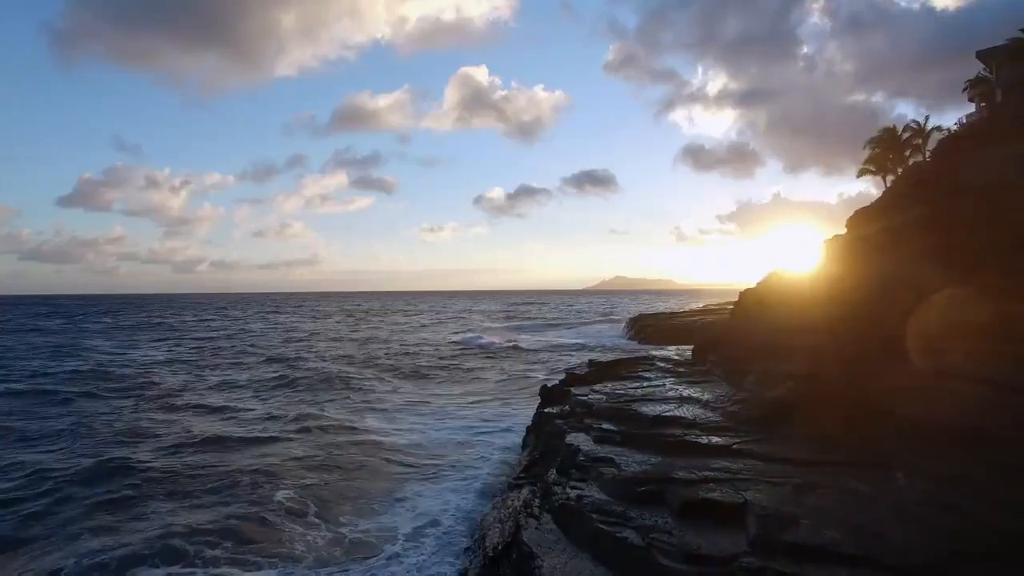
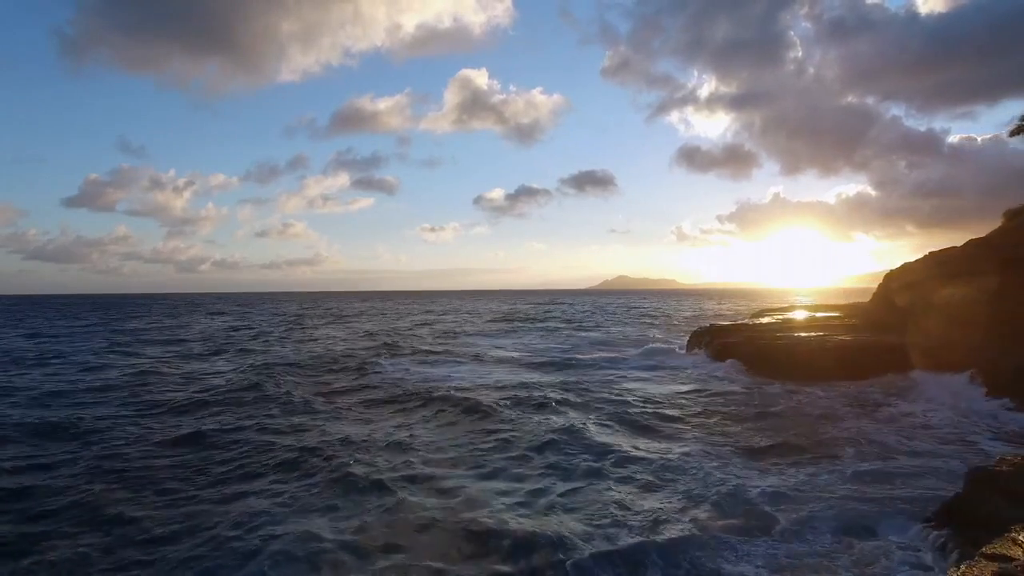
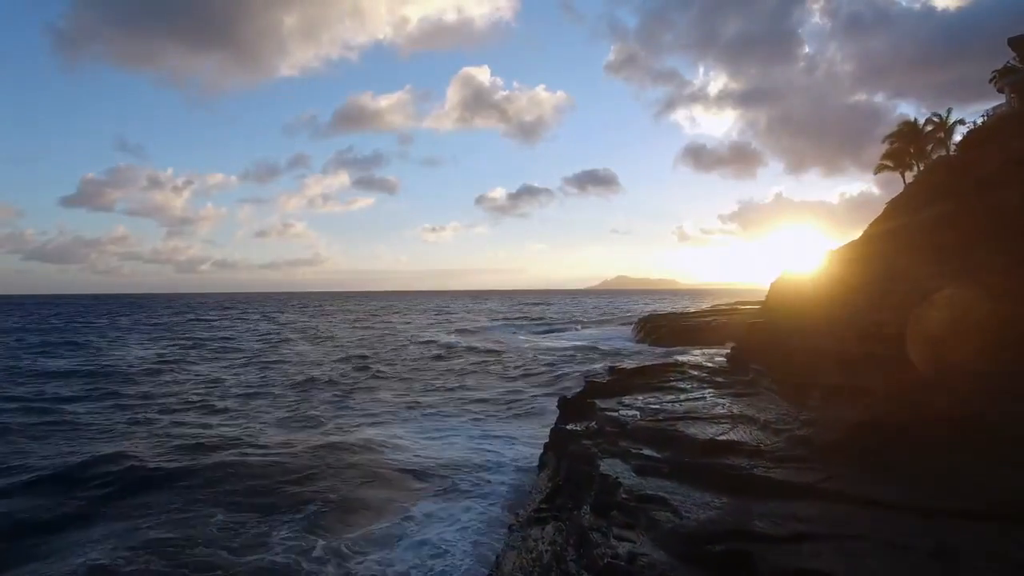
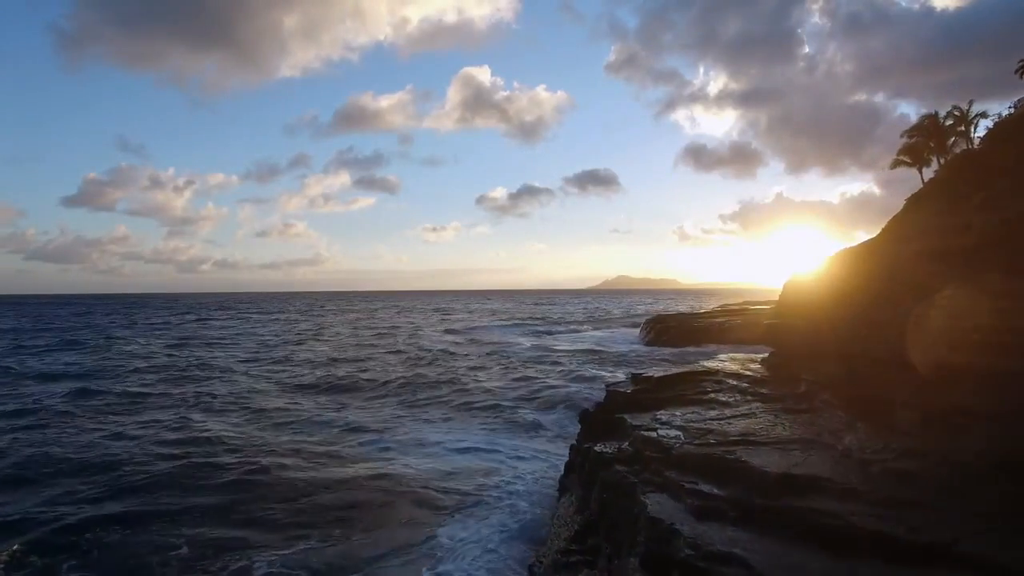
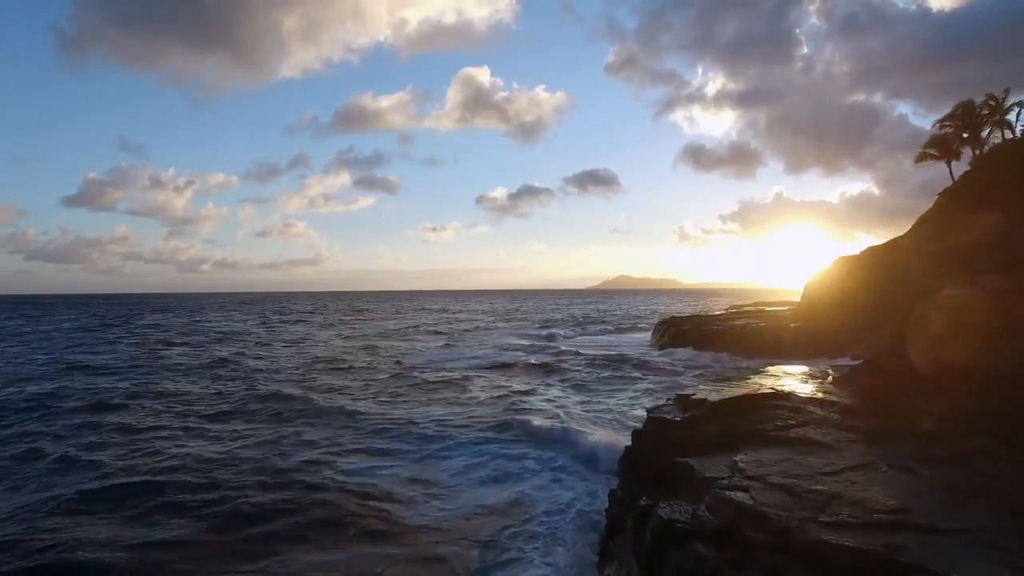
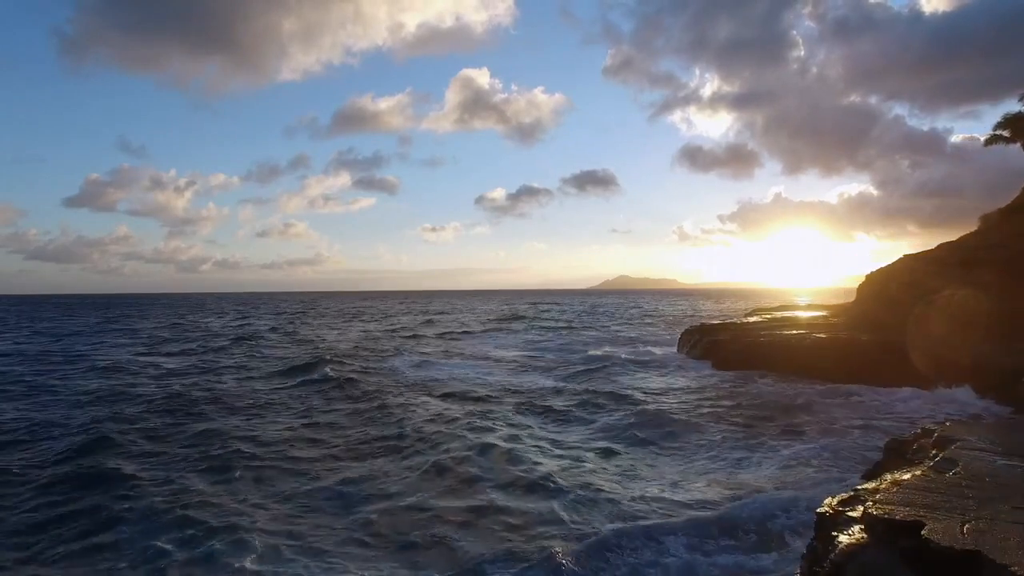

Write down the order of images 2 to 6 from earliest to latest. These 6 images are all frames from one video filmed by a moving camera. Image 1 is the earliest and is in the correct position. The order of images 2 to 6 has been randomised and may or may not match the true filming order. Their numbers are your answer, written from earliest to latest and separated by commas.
3, 4, 5, 6, 2
